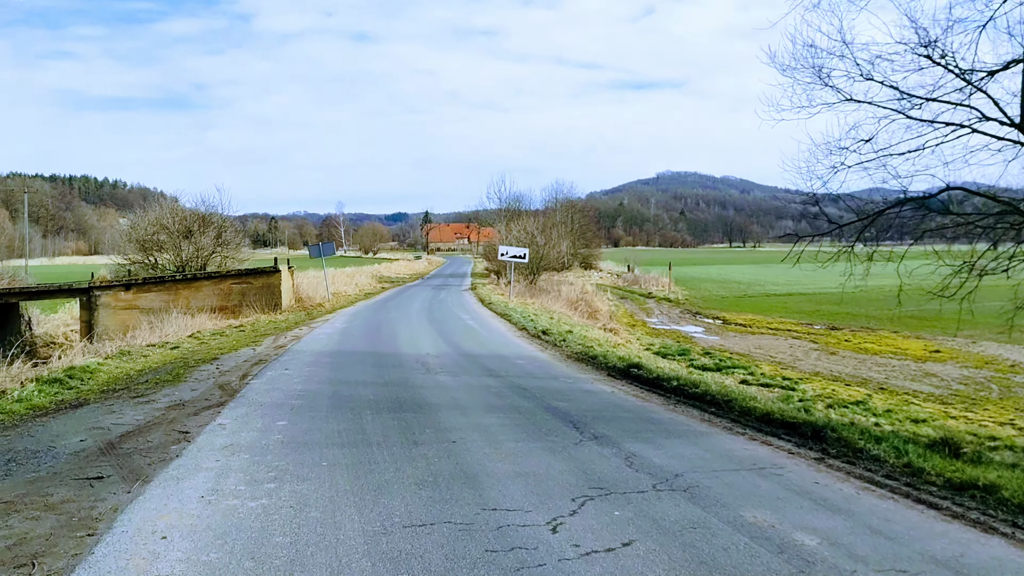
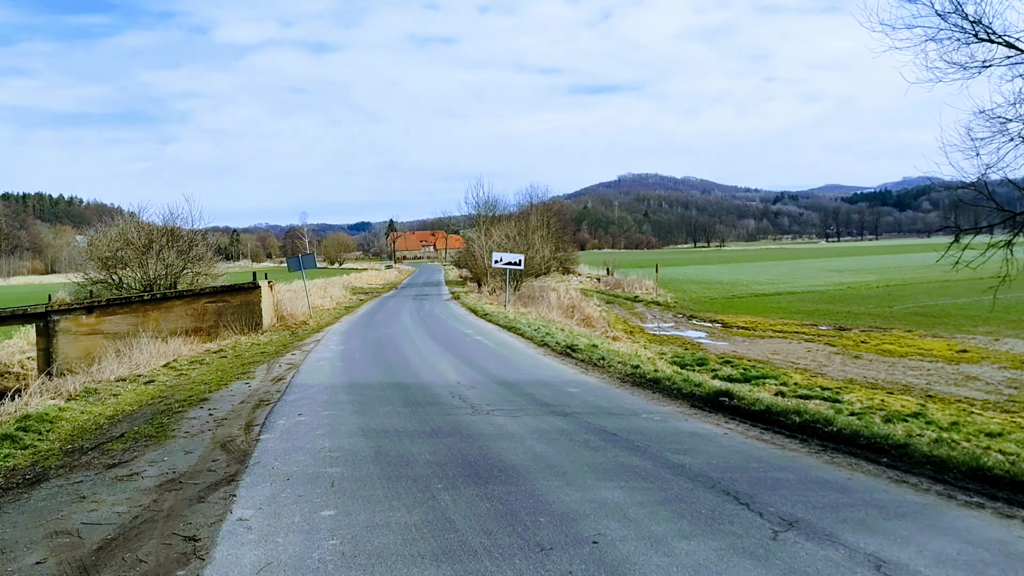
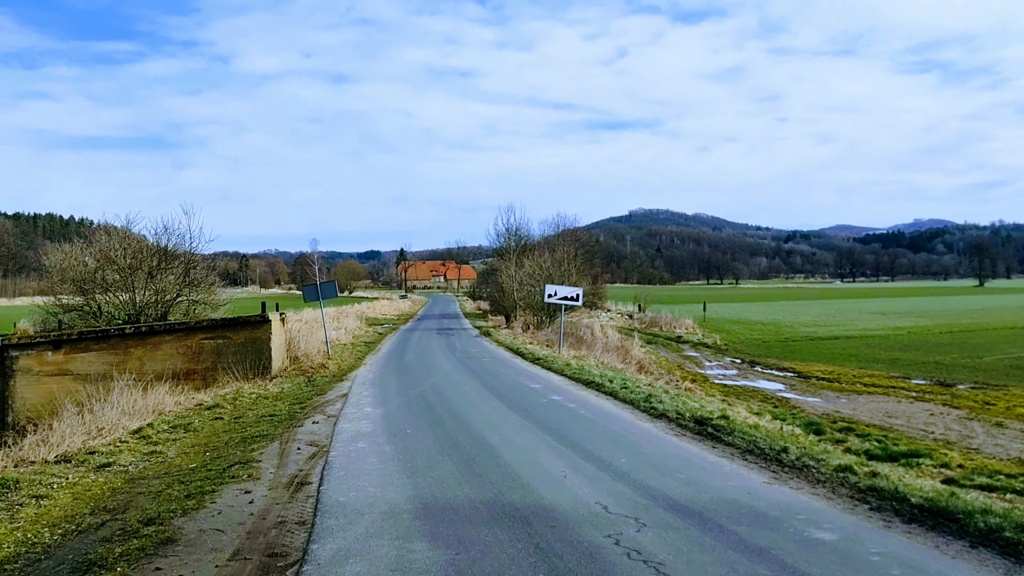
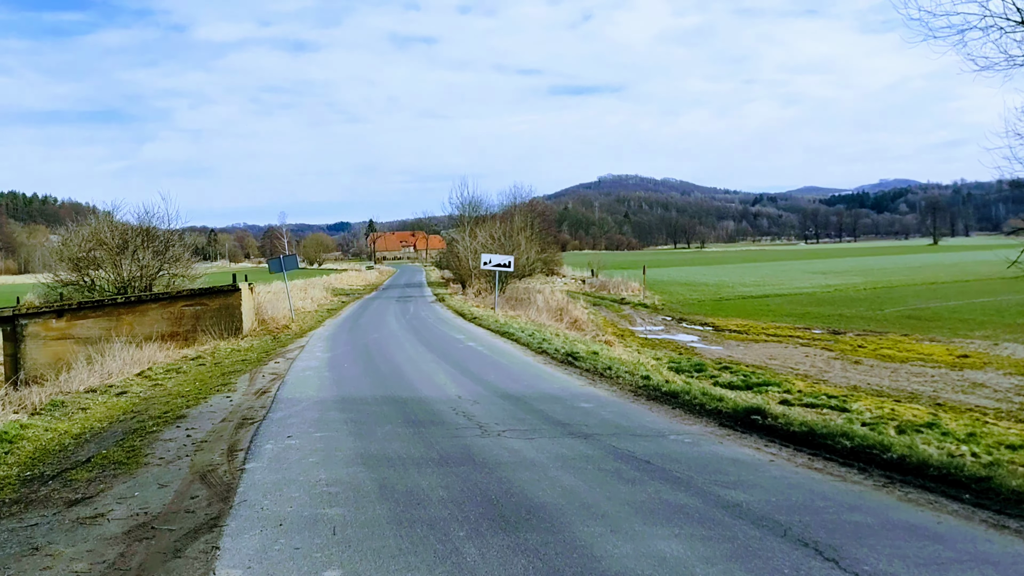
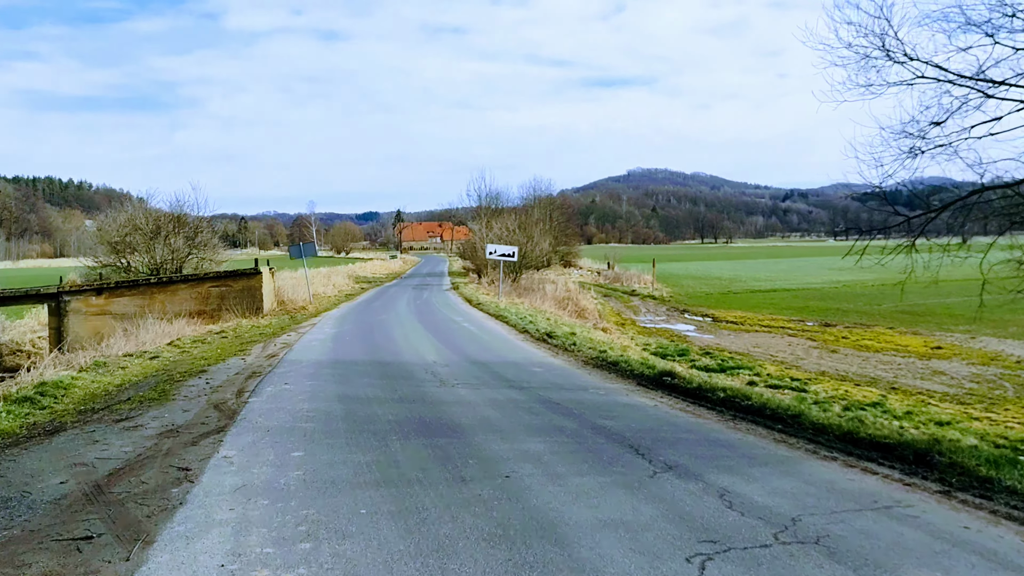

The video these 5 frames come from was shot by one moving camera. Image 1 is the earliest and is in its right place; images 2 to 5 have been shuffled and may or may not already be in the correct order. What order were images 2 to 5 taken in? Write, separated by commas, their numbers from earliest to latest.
5, 2, 4, 3
